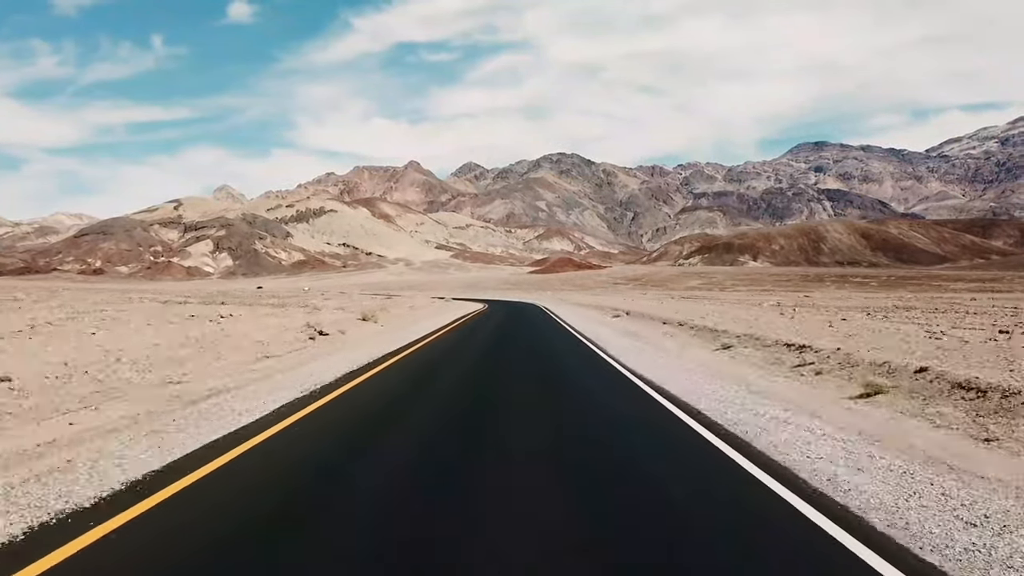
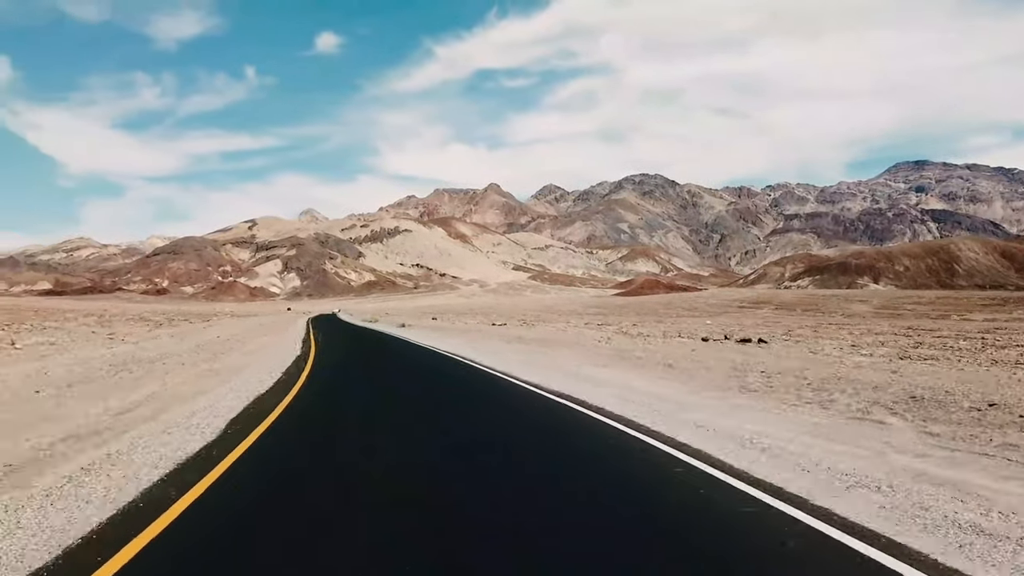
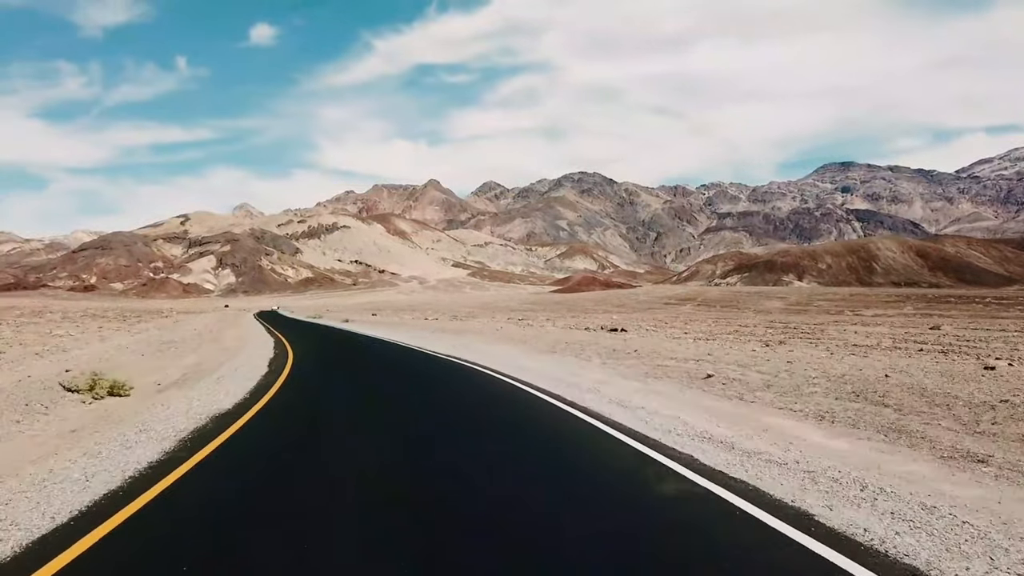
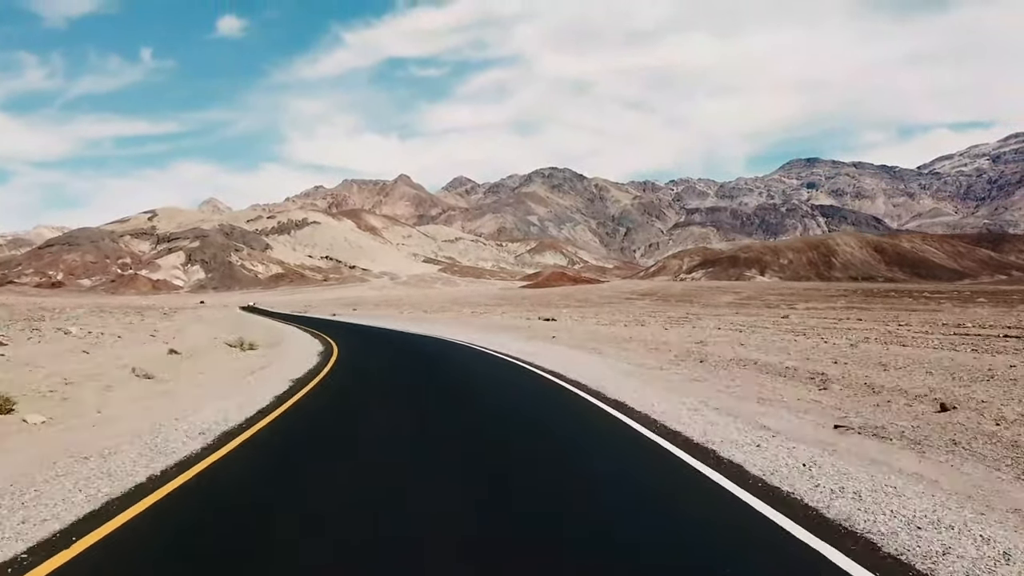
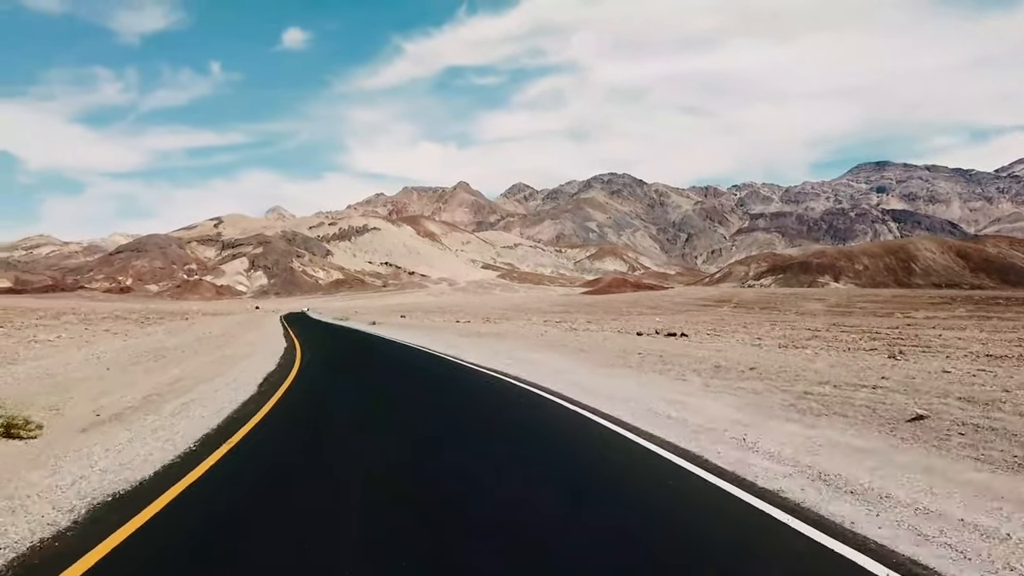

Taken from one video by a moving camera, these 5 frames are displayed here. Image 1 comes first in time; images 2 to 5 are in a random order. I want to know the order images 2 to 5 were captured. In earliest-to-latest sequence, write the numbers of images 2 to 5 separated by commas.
4, 3, 5, 2
